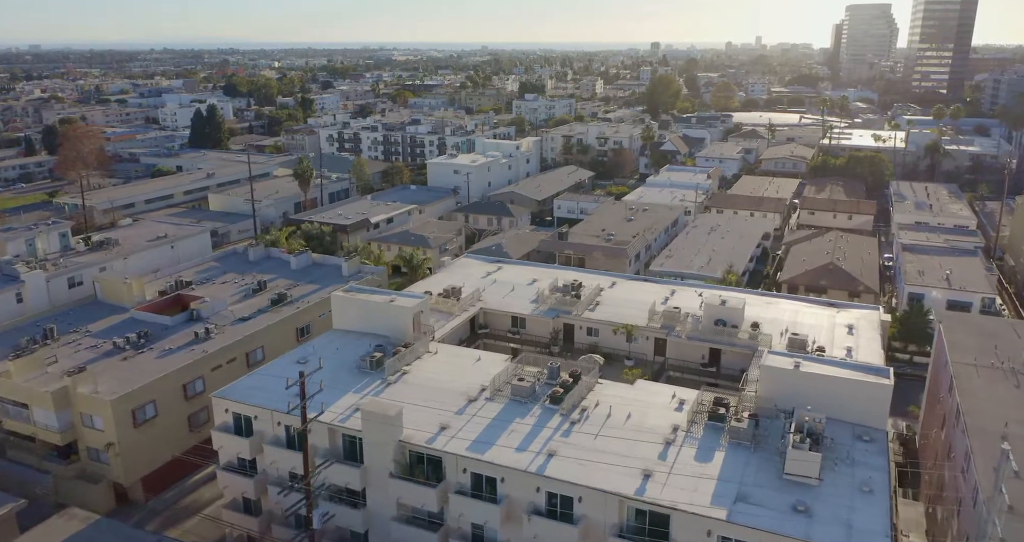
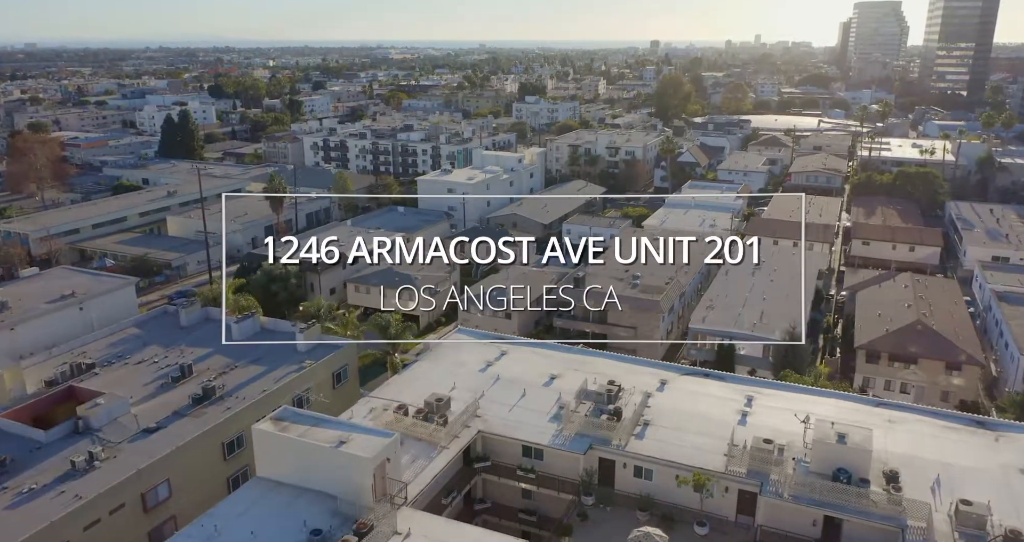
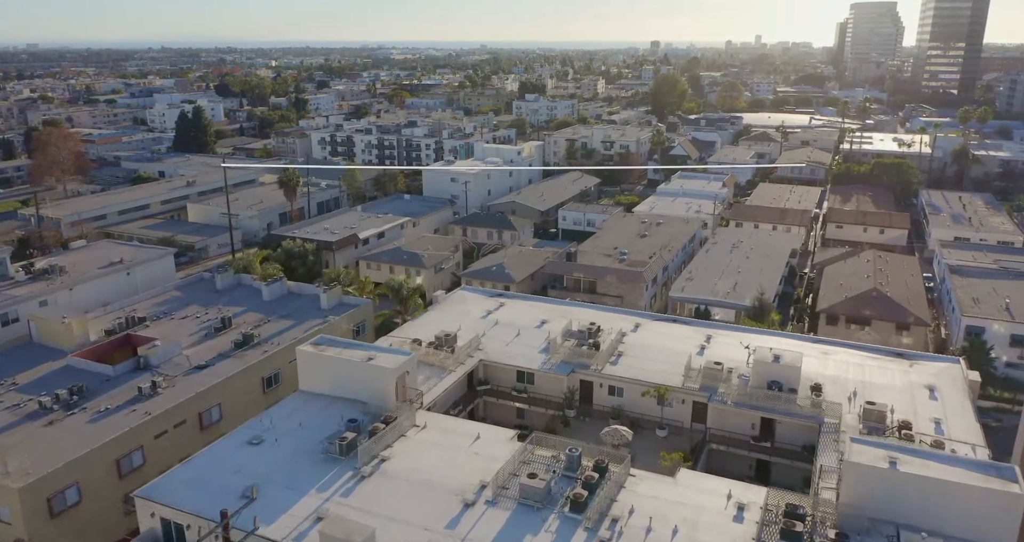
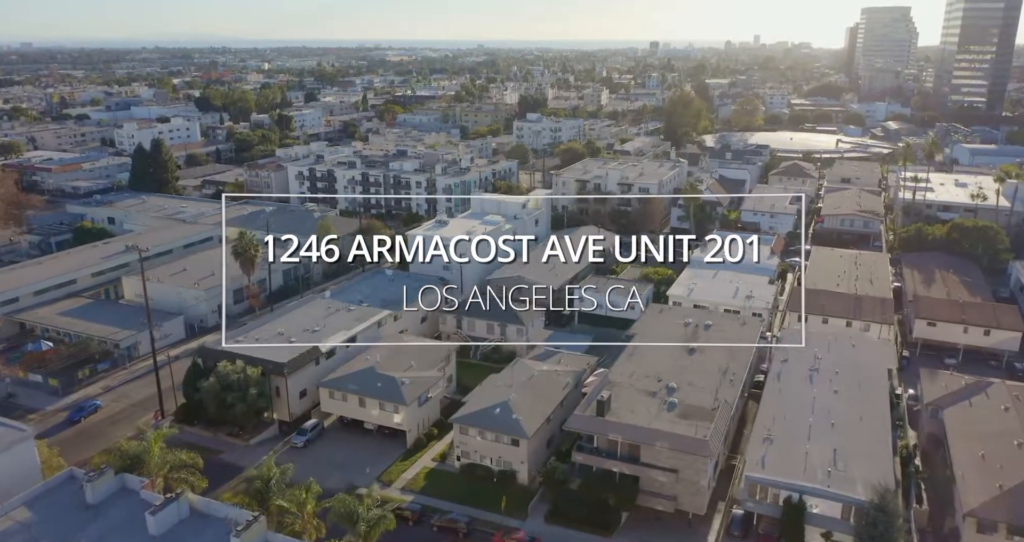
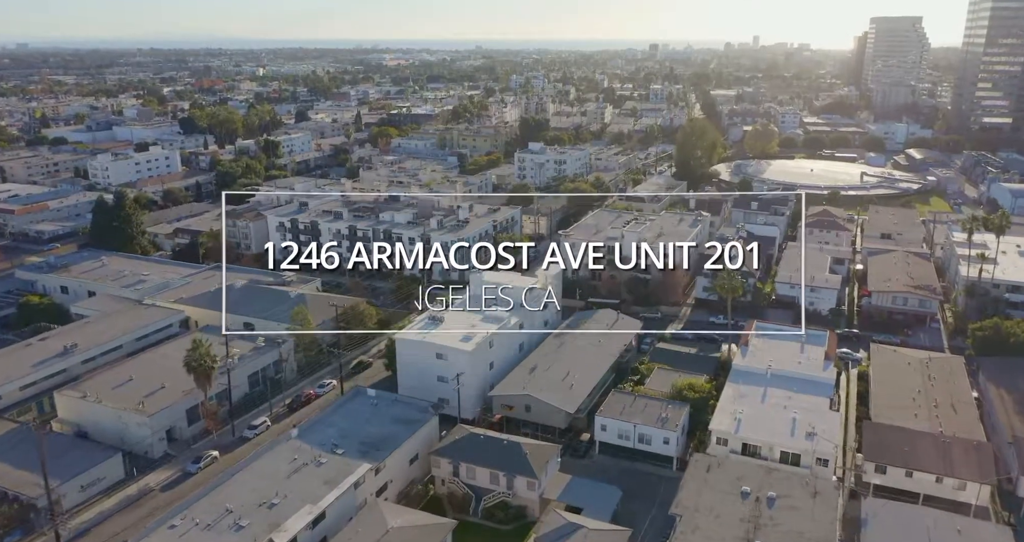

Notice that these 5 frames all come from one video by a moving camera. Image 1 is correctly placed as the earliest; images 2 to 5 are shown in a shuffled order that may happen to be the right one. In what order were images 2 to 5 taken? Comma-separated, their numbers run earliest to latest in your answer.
3, 2, 4, 5
